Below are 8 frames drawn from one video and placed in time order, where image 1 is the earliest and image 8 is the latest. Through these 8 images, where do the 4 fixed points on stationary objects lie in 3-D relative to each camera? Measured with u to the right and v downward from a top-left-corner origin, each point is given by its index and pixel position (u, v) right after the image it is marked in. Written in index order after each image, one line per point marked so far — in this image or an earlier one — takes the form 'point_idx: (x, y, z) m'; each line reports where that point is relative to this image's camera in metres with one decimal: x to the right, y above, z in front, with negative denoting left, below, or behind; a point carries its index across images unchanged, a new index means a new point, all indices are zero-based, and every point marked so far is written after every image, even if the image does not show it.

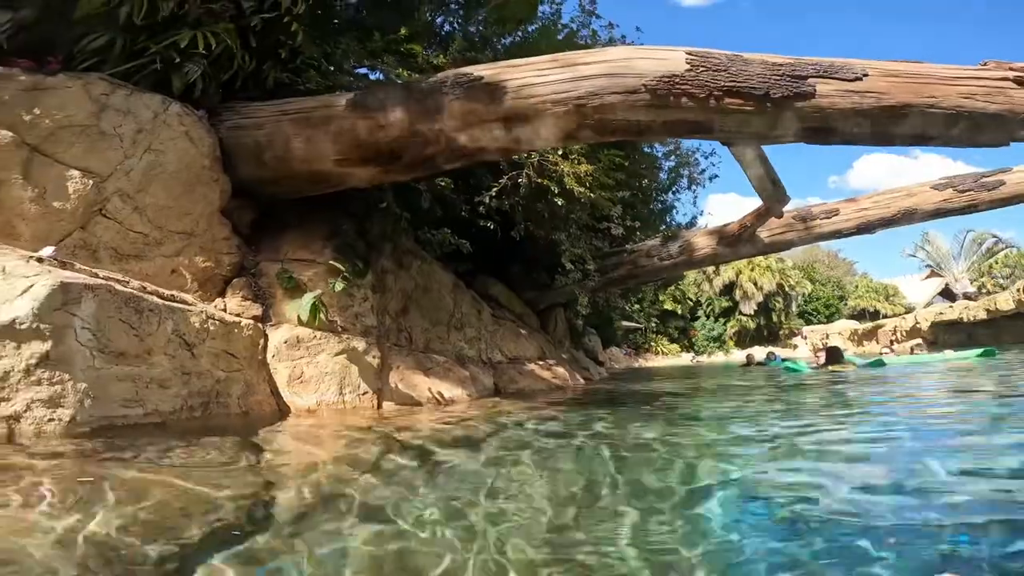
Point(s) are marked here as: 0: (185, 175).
0: (-2.4, +0.9, +4.8) m
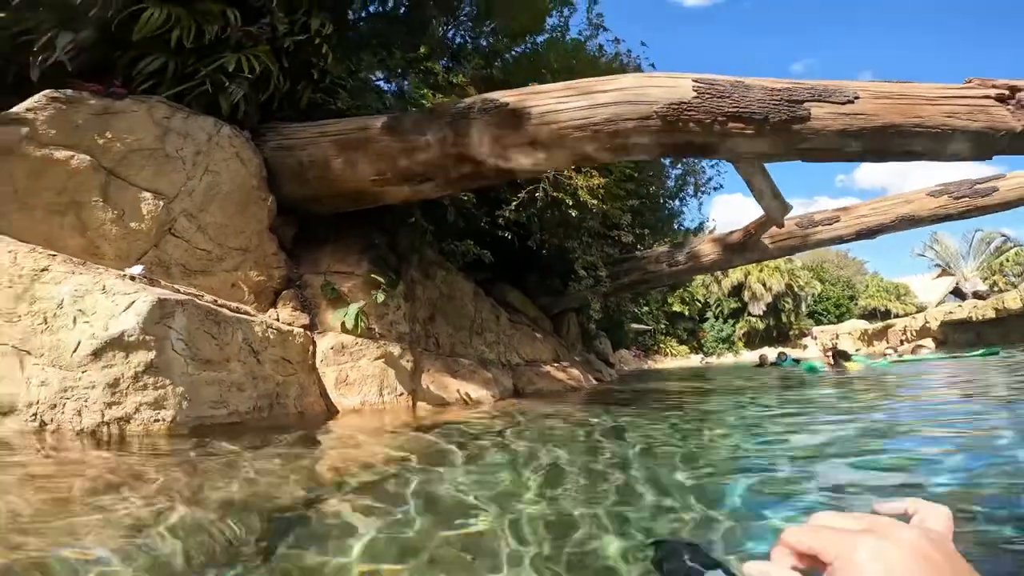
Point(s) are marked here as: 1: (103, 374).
0: (-2.2, +0.8, +5.3) m
1: (-1.9, -0.4, +3.2) m
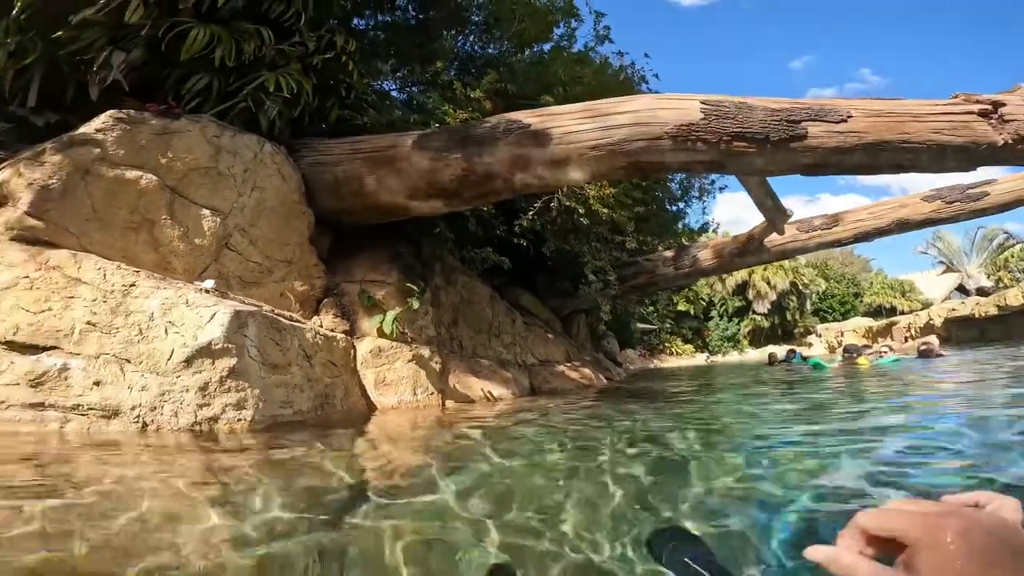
0: (-2.0, +0.7, +5.8) m
1: (-1.7, -0.5, +3.7) m
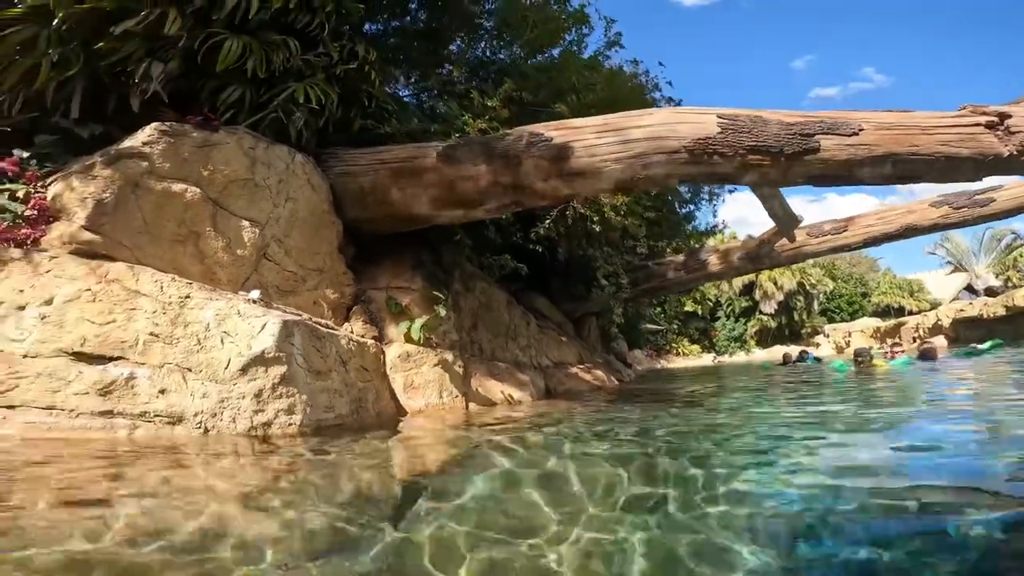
0: (-1.8, +0.6, +6.1) m
1: (-1.5, -0.6, +3.9) m
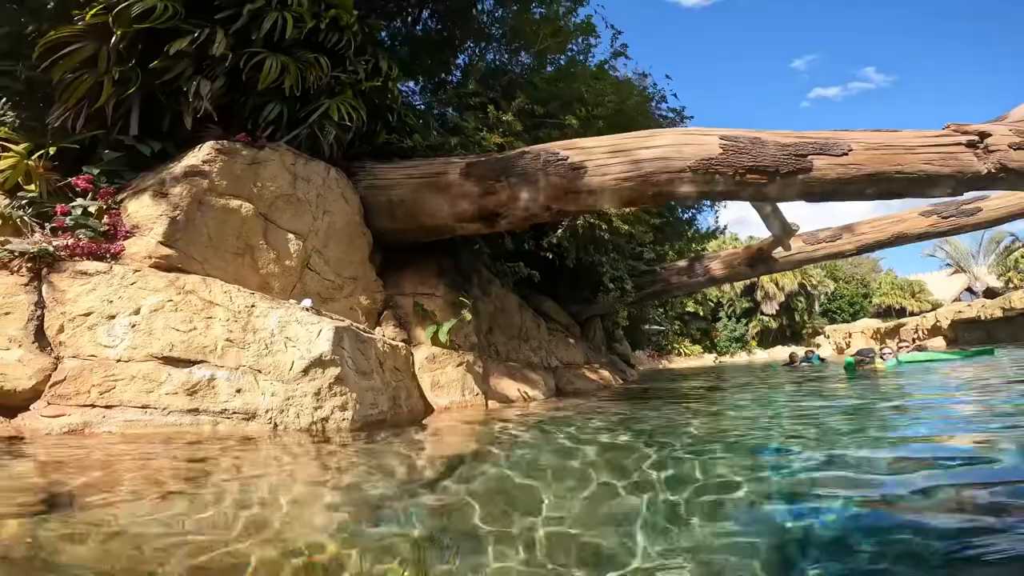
0: (-1.6, +0.6, +6.7) m
1: (-1.3, -0.6, +4.5) m
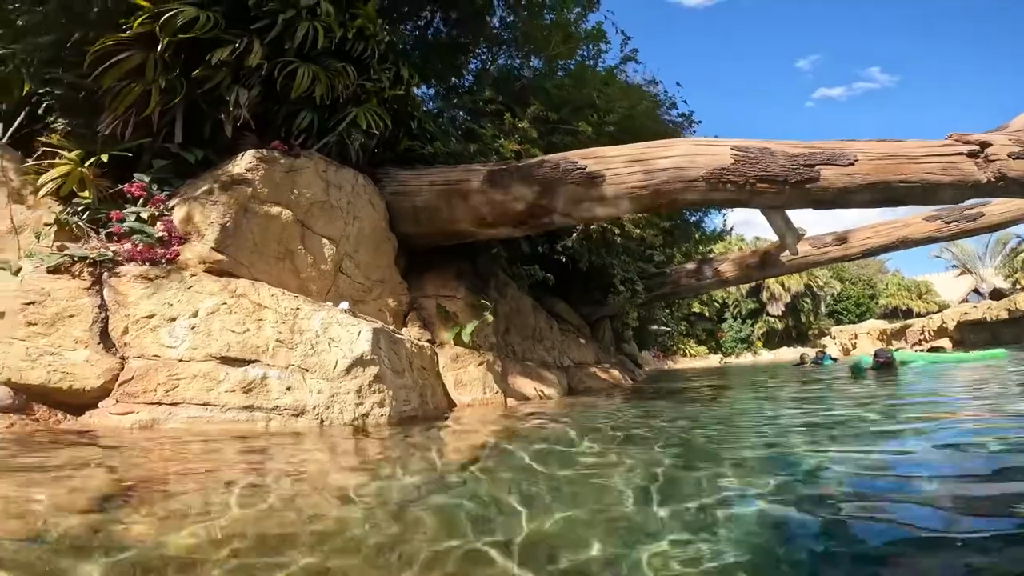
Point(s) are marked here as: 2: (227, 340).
0: (-1.4, +0.5, +7.0) m
1: (-1.1, -0.7, +4.8) m
2: (-2.0, -0.4, +4.8) m
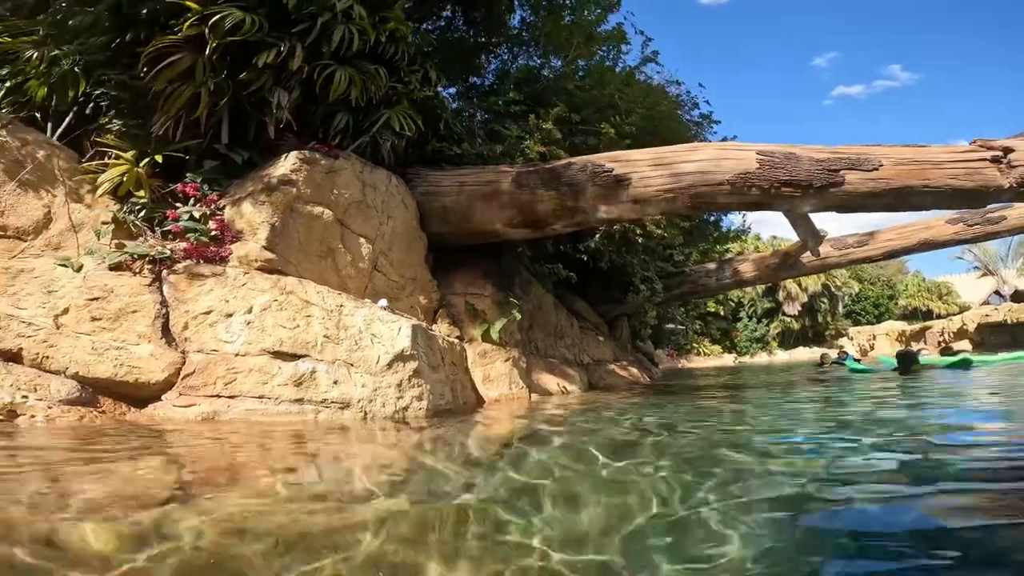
0: (-1.1, +0.6, +7.2) m
1: (-0.9, -0.7, +5.0) m
2: (-1.8, -0.3, +5.0) m
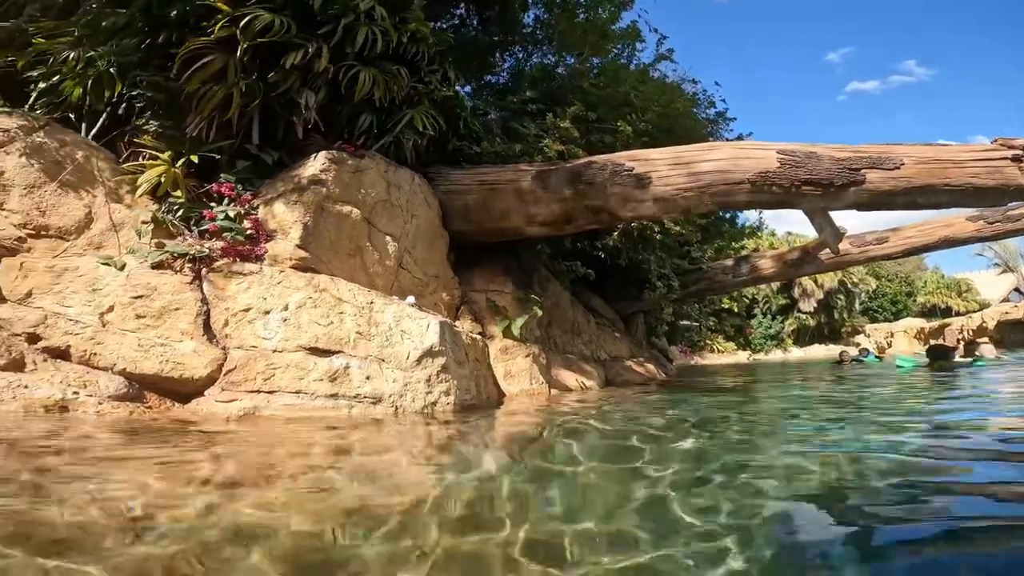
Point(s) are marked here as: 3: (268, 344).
0: (-0.9, +0.6, +7.4) m
1: (-0.7, -0.6, +5.2) m
2: (-1.6, -0.3, +5.2) m
3: (-1.9, -0.4, +5.0) m
